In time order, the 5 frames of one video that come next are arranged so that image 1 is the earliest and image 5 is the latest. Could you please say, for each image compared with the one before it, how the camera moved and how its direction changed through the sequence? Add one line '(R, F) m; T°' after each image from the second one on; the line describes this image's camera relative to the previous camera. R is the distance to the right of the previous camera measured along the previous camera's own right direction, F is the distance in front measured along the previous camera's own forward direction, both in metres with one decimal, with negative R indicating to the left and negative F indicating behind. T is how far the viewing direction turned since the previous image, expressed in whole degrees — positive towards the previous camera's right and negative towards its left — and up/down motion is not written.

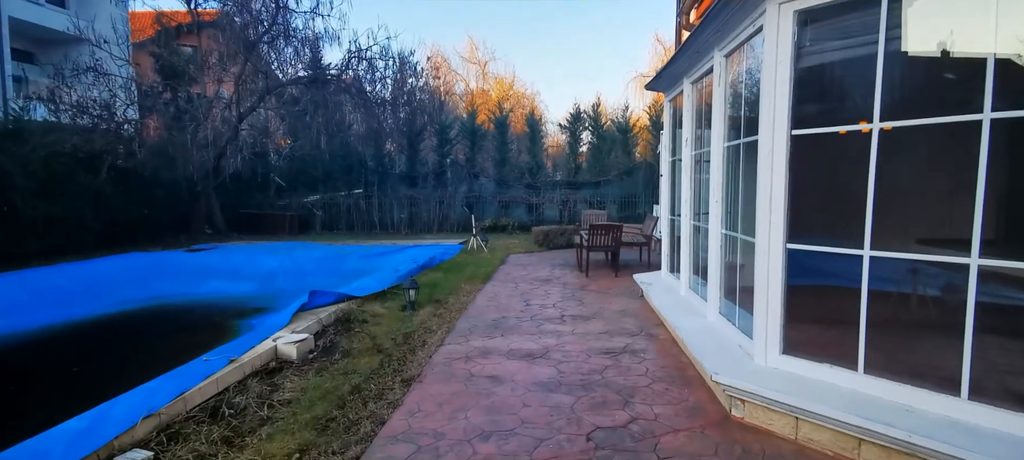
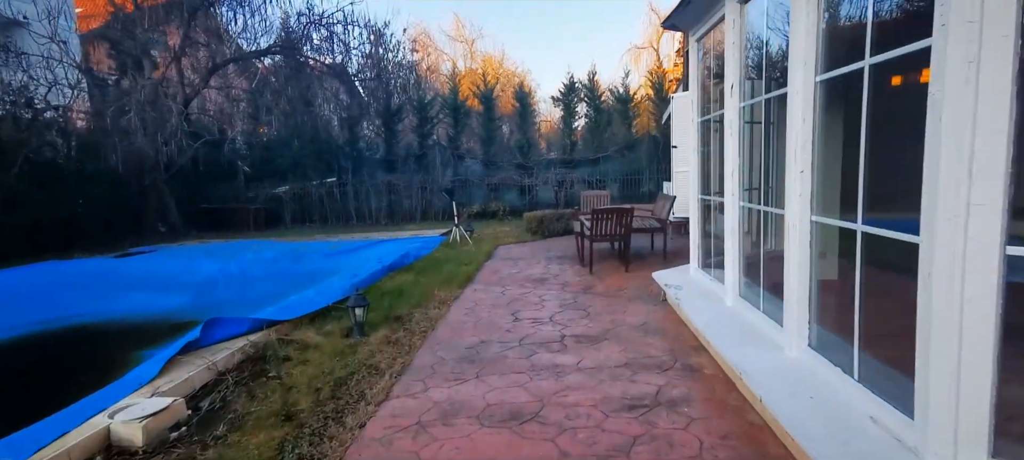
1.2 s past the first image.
(+0.1, +1.4) m; 0°
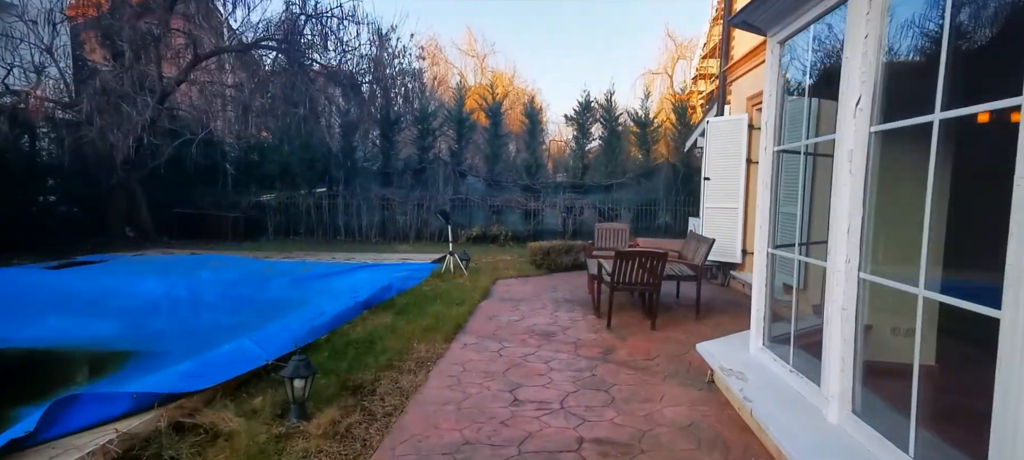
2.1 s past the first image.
(0.0, +1.1) m; 0°
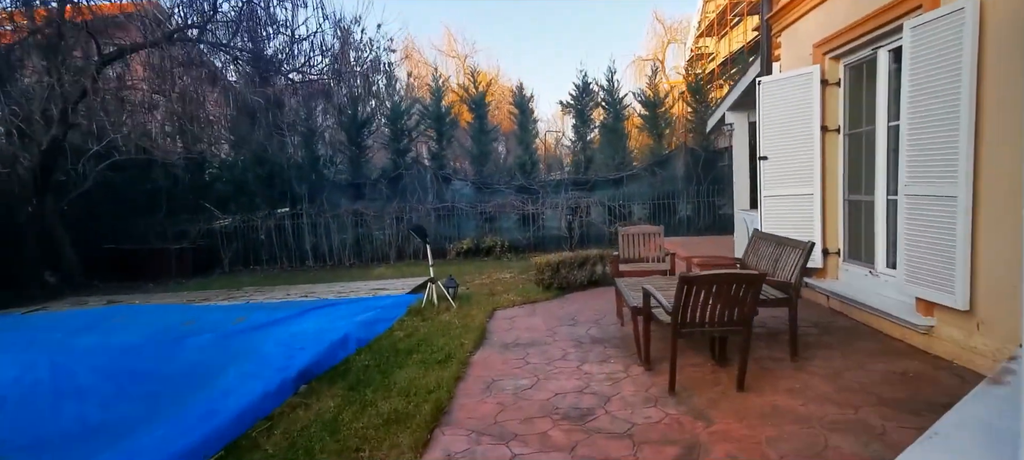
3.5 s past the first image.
(0.0, +1.8) m; +1°
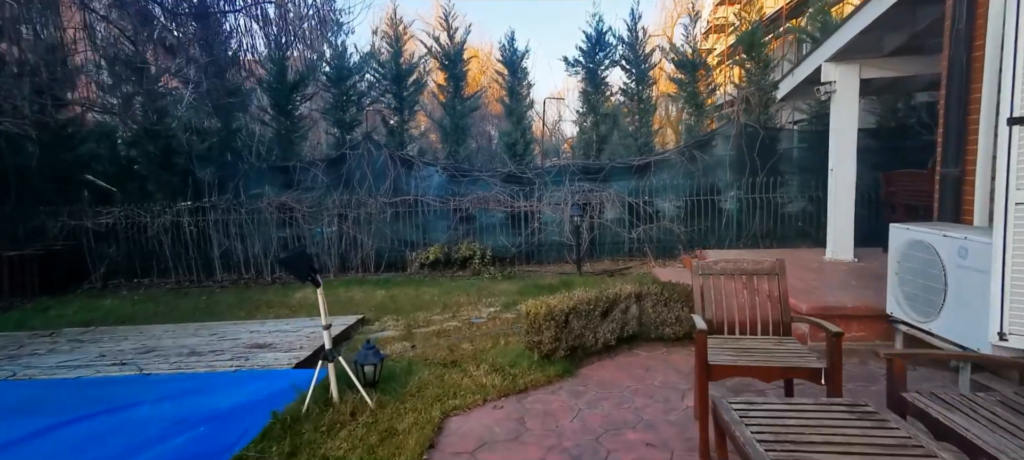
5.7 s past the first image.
(+0.1, +2.9) m; +1°
